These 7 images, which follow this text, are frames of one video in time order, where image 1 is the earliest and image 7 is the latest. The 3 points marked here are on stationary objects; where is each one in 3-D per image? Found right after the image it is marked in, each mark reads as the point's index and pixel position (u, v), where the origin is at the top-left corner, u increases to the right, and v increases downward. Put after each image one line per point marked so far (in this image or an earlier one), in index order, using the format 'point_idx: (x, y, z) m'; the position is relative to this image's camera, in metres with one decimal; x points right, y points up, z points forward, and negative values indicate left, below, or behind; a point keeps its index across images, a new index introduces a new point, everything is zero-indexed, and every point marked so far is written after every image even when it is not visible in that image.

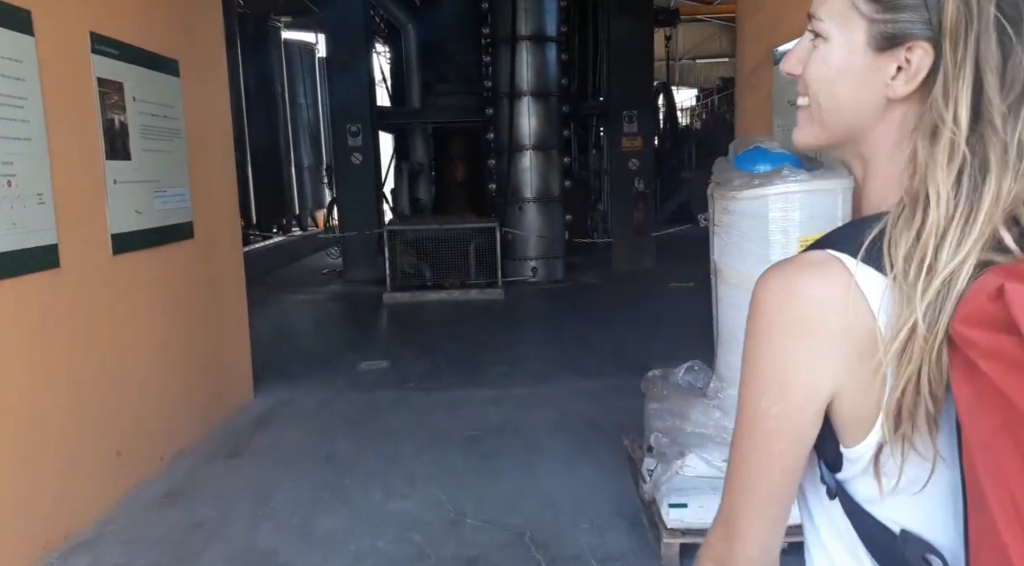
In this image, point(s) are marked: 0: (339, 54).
0: (-2.3, +3.0, +10.1) m
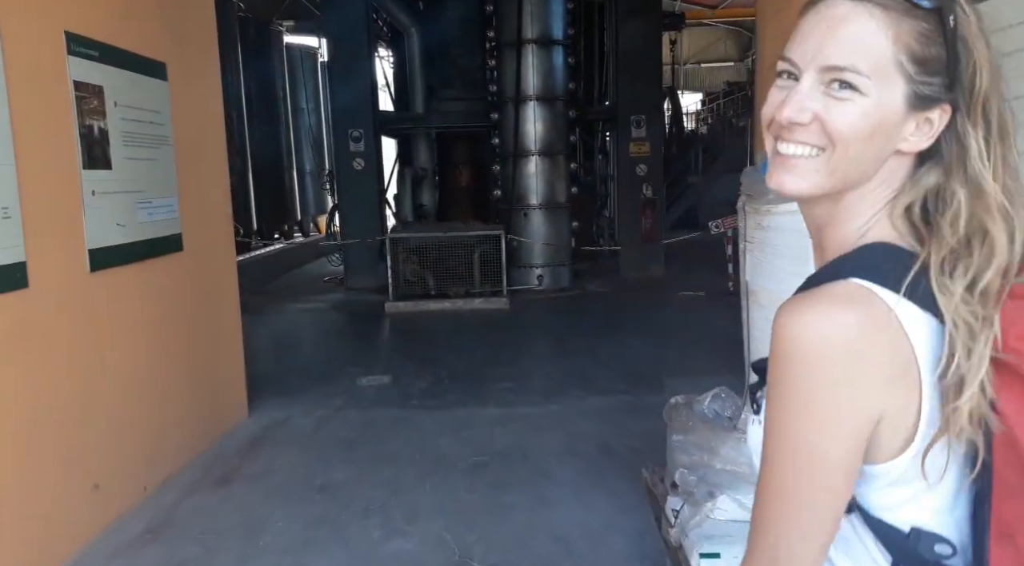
0: (-2.2, +2.9, +9.9) m
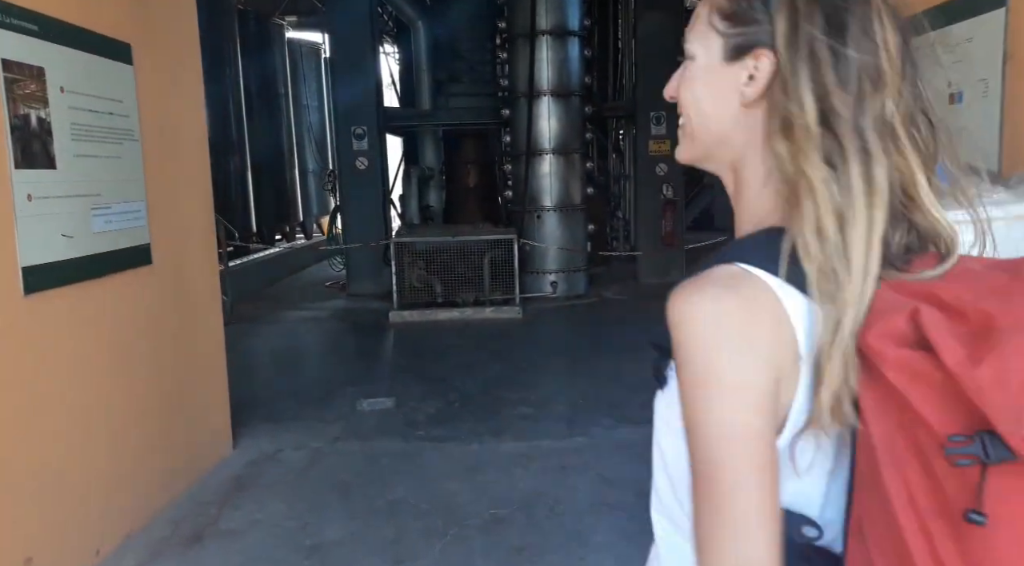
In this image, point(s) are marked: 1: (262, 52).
0: (-2.1, +2.8, +9.3) m
1: (-4.2, +3.9, +13.0) m
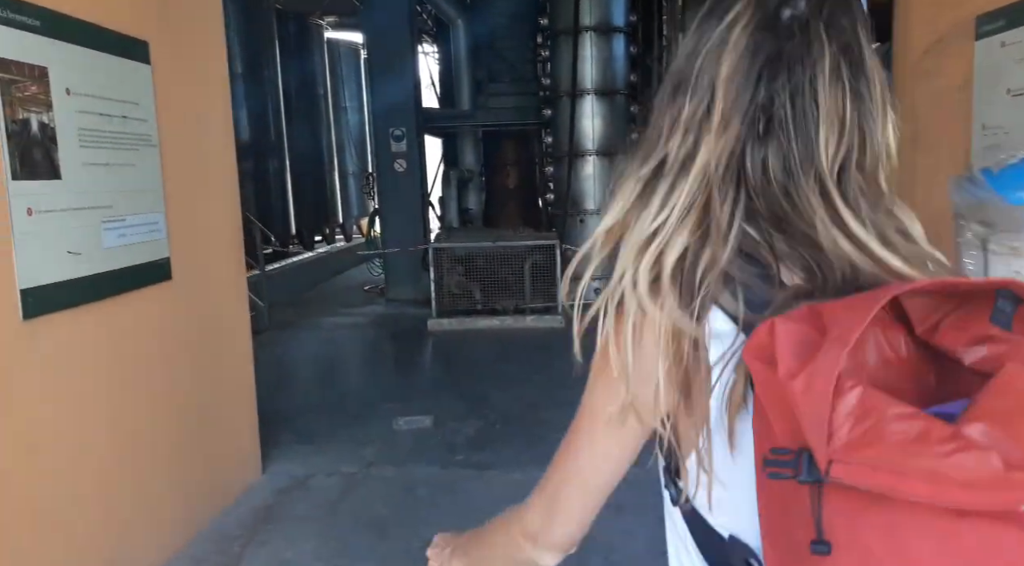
0: (-1.6, +2.8, +9.1) m
1: (-3.5, +3.9, +12.9) m
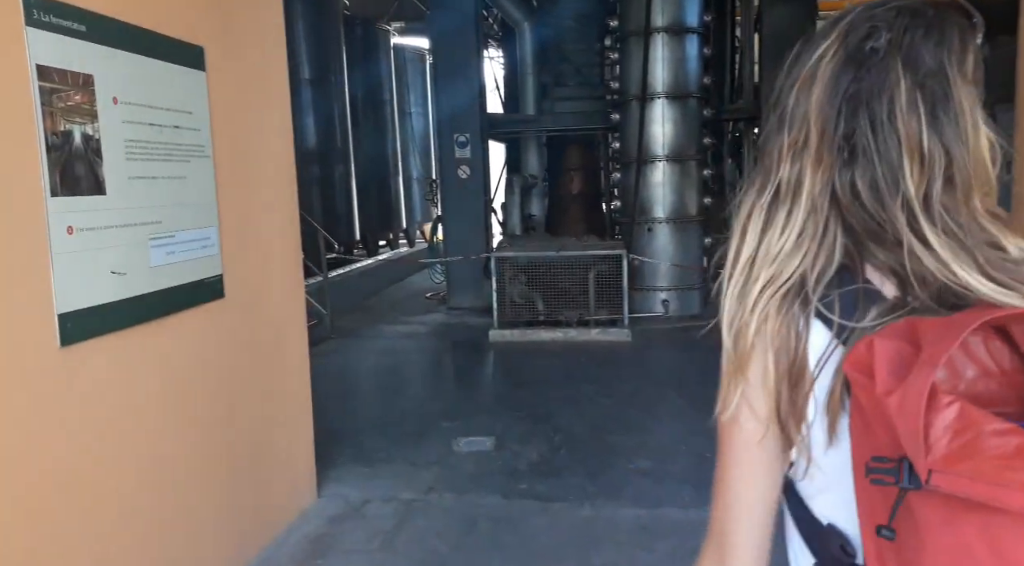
0: (-0.8, +2.7, +9.0) m
1: (-2.4, +3.8, +12.9) m
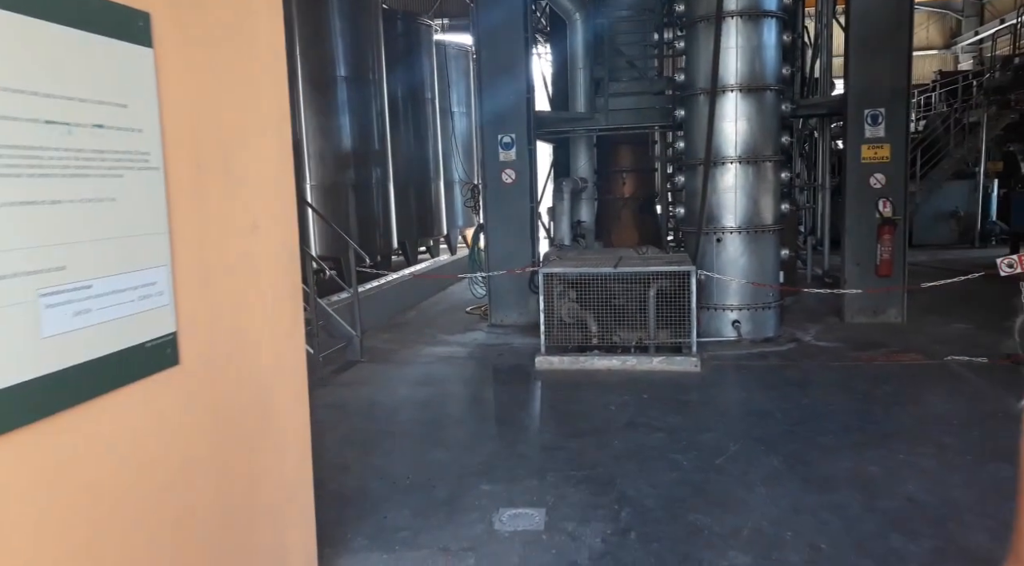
0: (-0.2, +2.5, +8.2) m
1: (-1.6, +3.6, +12.2) m
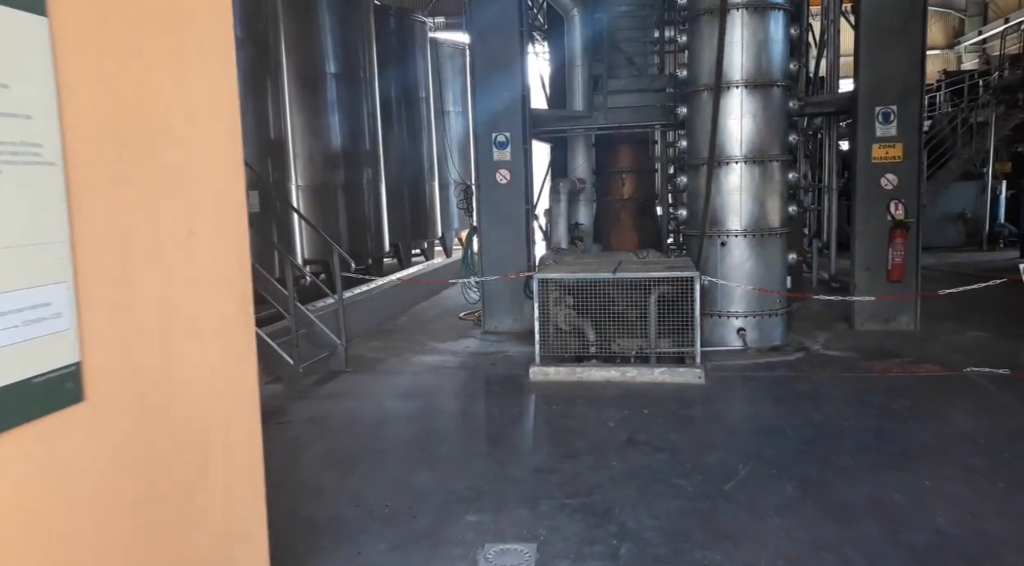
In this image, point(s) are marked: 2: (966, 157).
0: (-0.3, +2.4, +7.8) m
1: (-1.7, +3.6, +11.8) m
2: (+8.1, +2.3, +13.6) m
